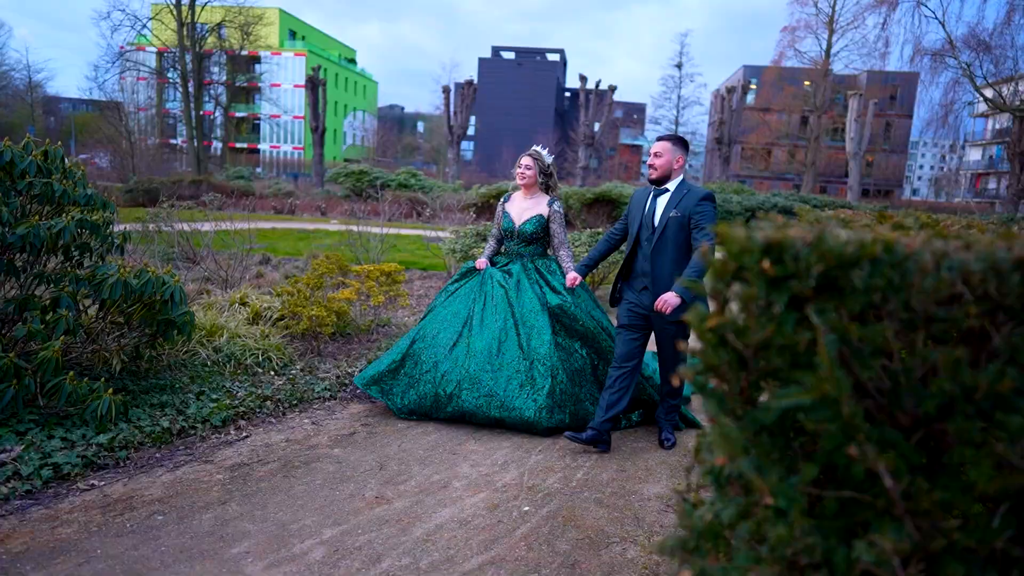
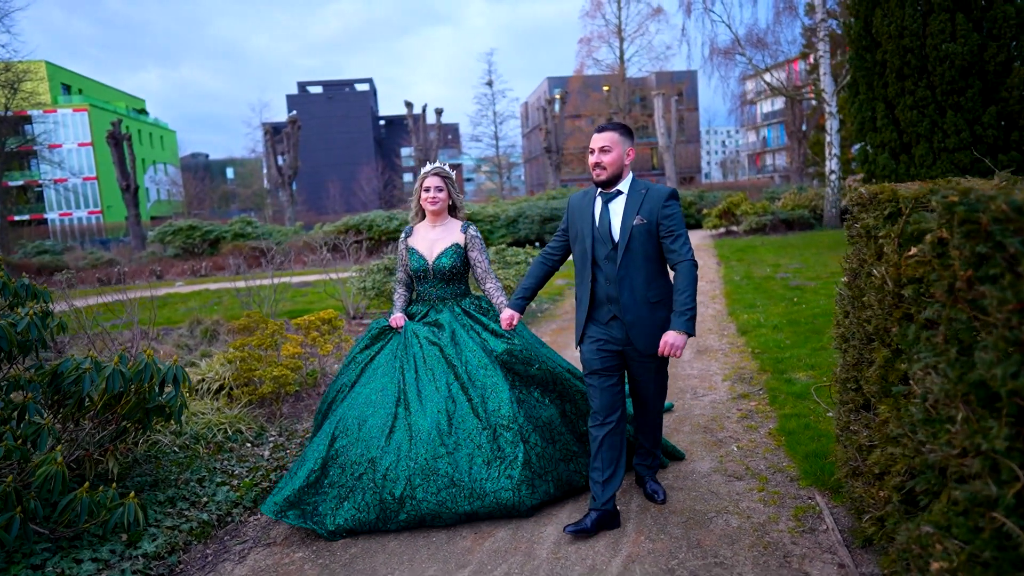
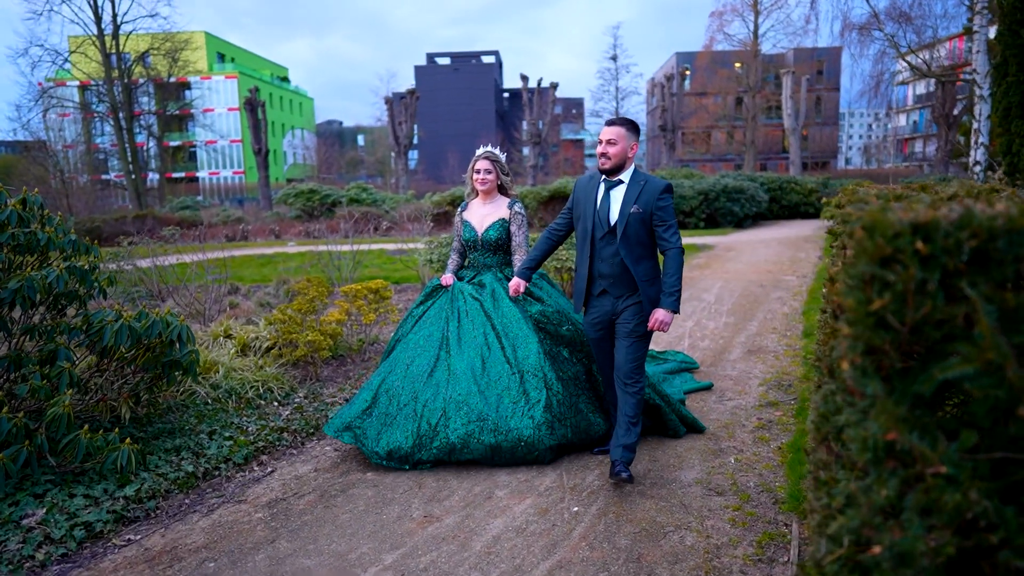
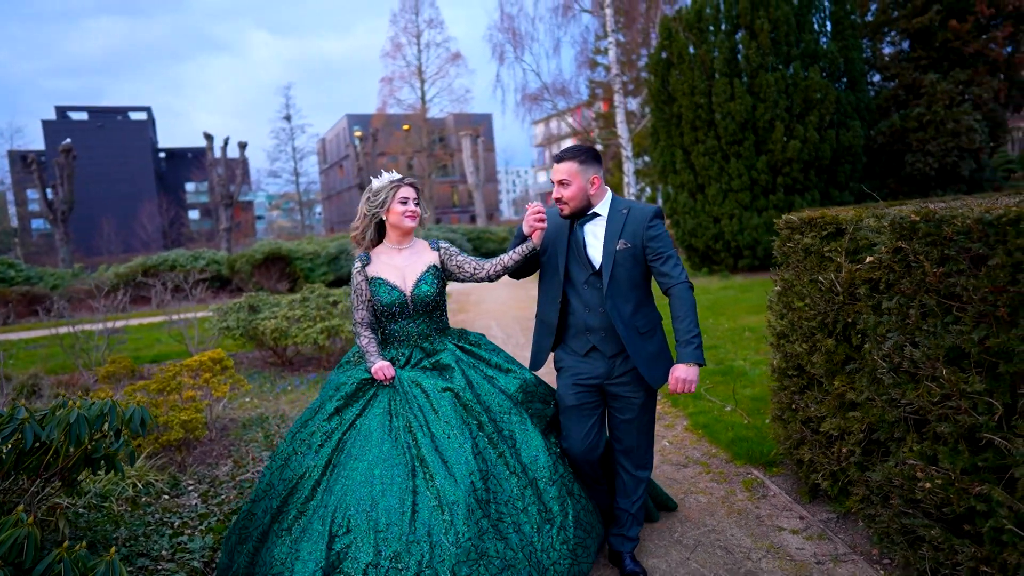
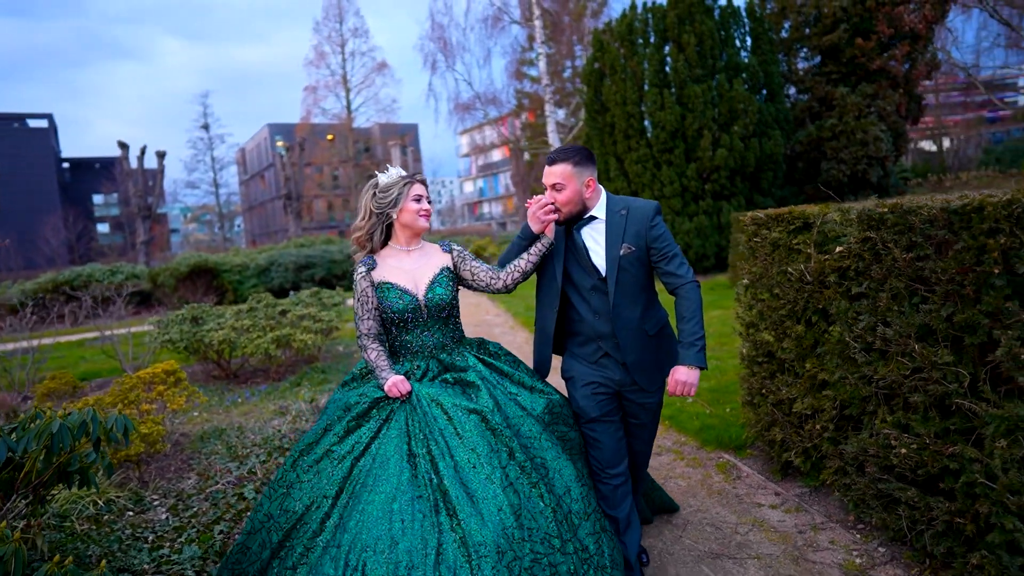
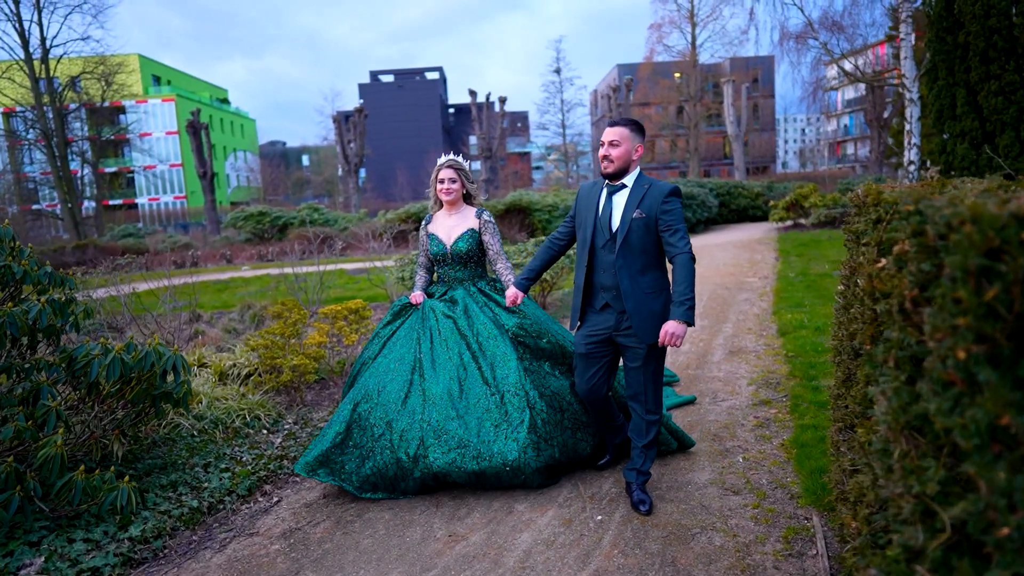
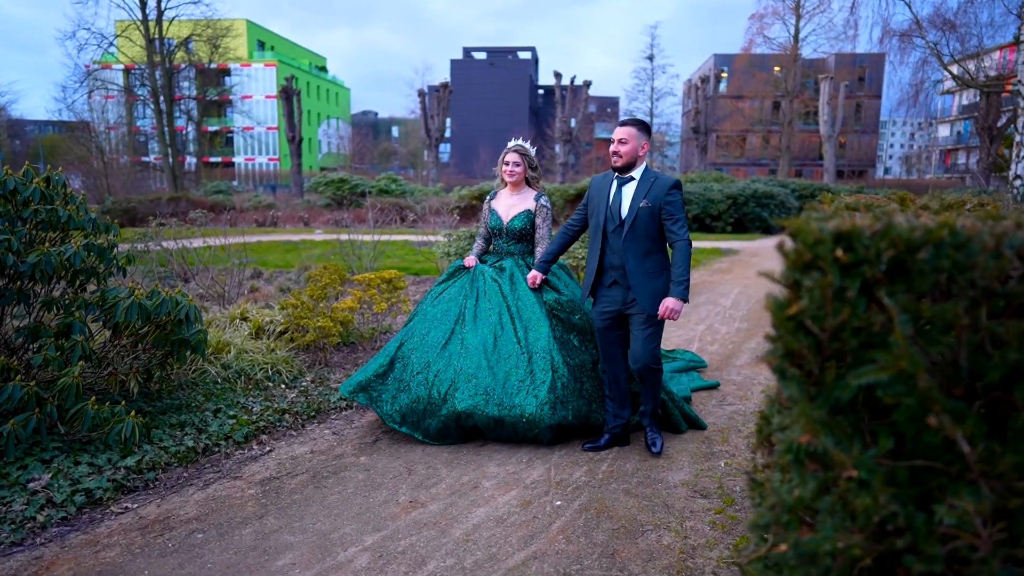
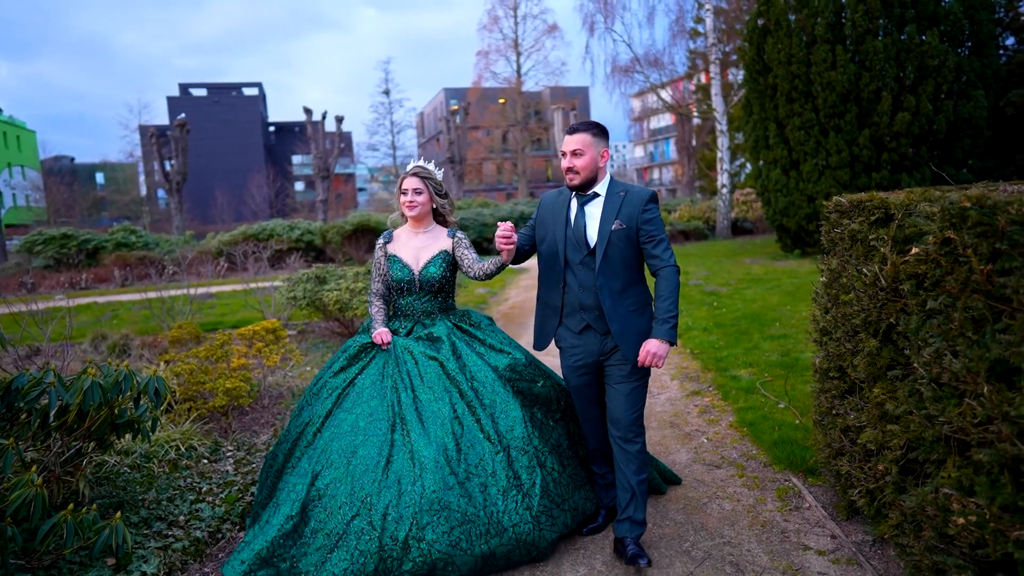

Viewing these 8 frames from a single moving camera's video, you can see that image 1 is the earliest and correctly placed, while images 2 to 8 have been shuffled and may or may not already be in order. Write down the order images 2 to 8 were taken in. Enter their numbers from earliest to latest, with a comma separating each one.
7, 3, 6, 2, 8, 4, 5
